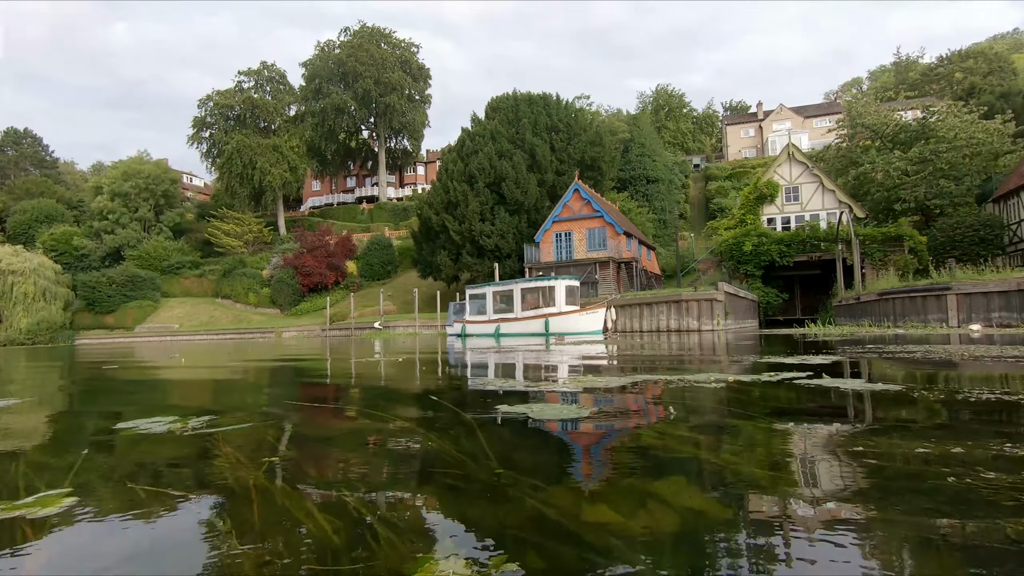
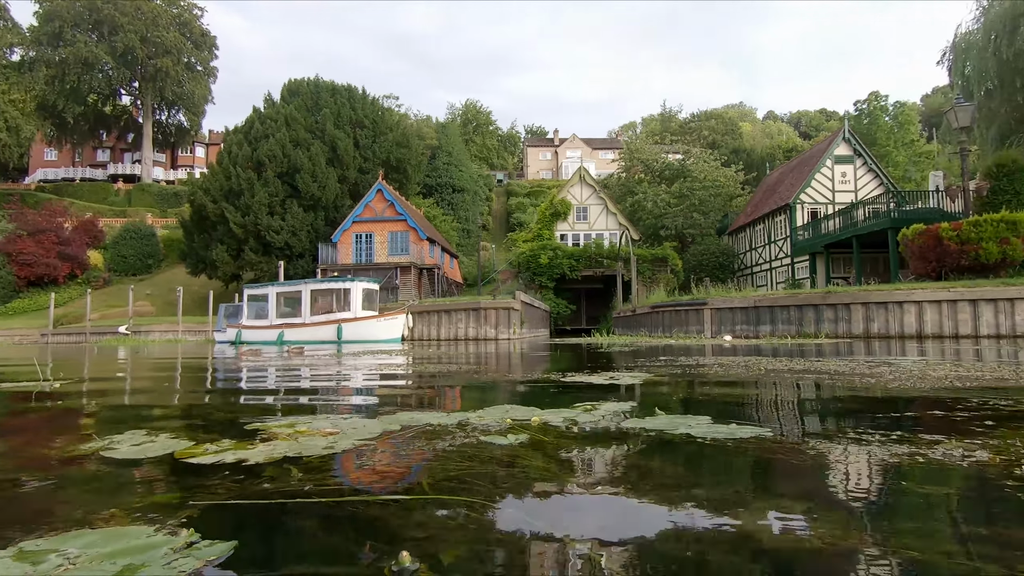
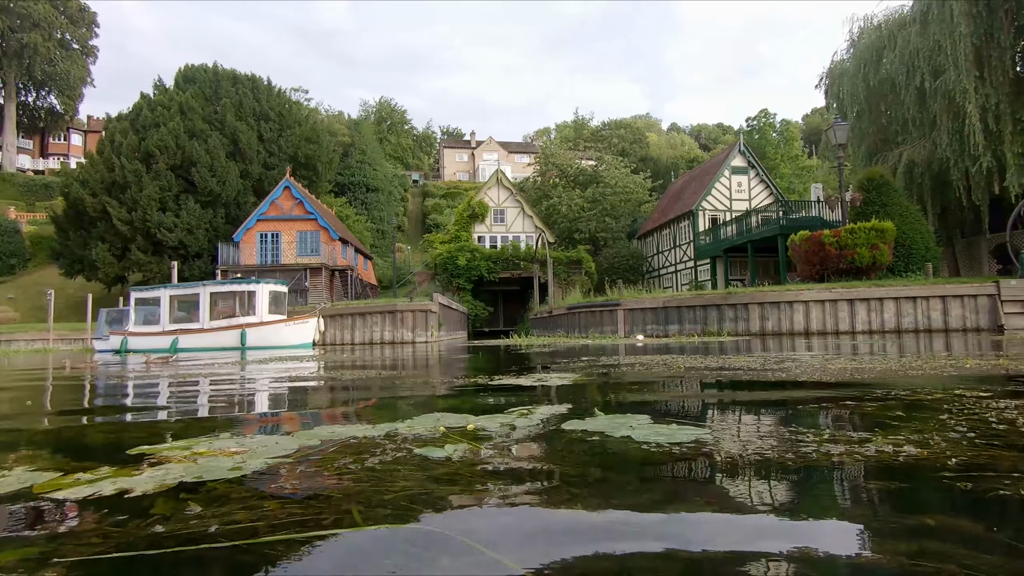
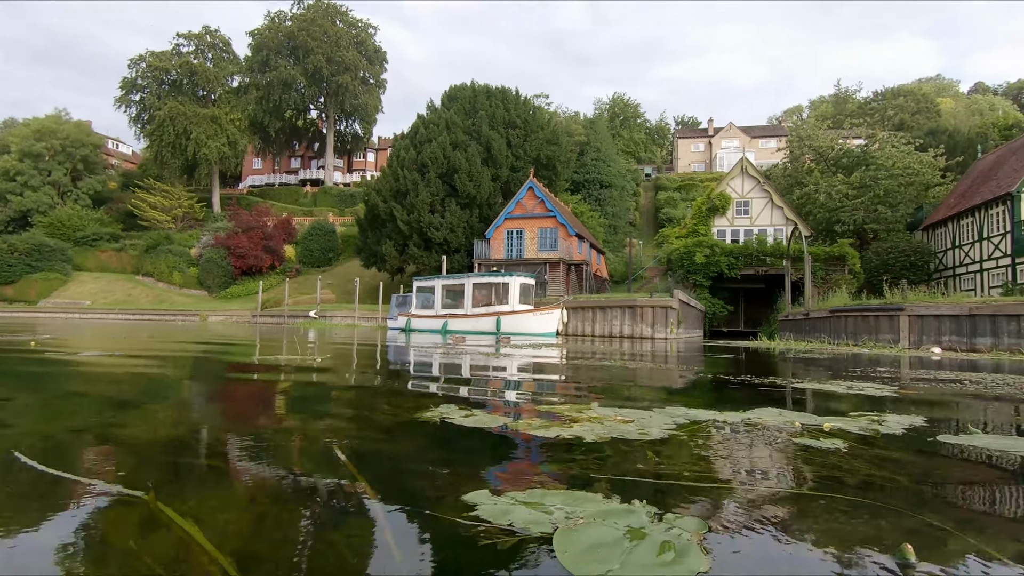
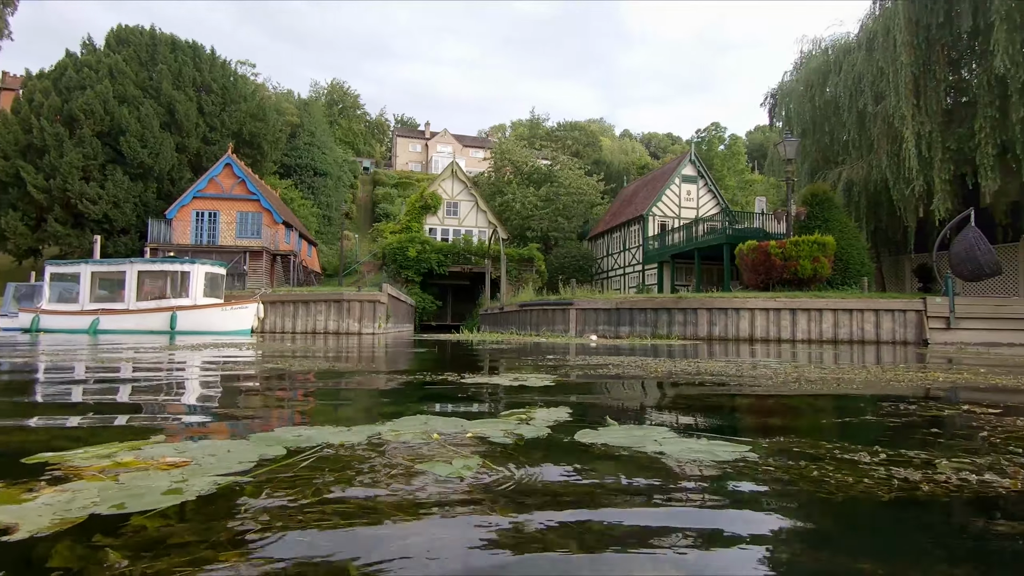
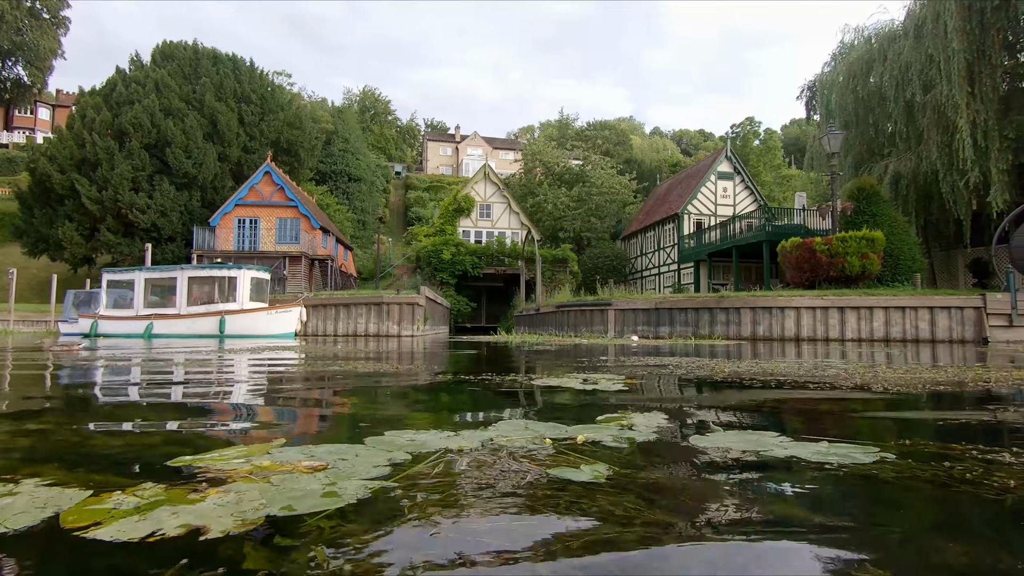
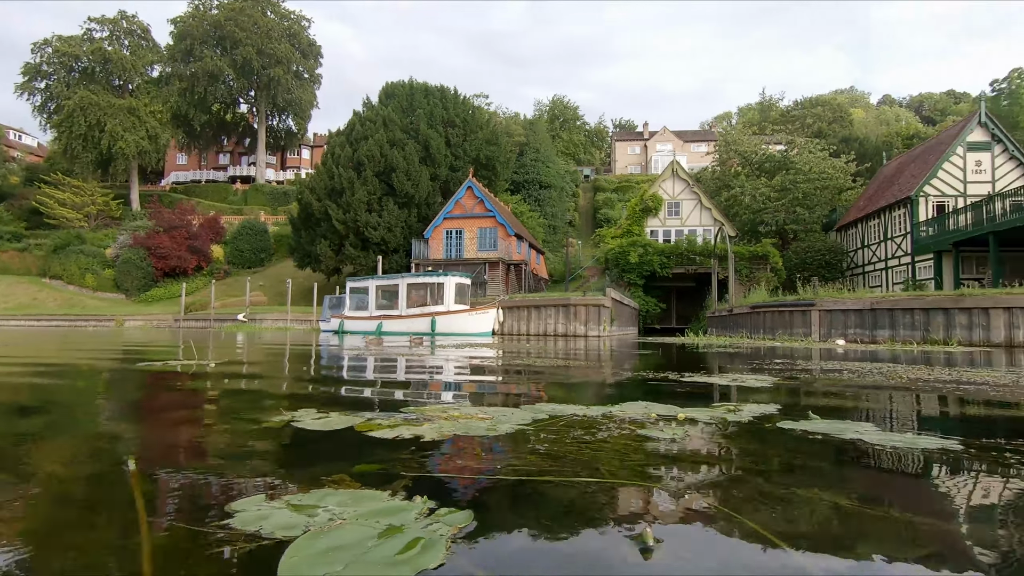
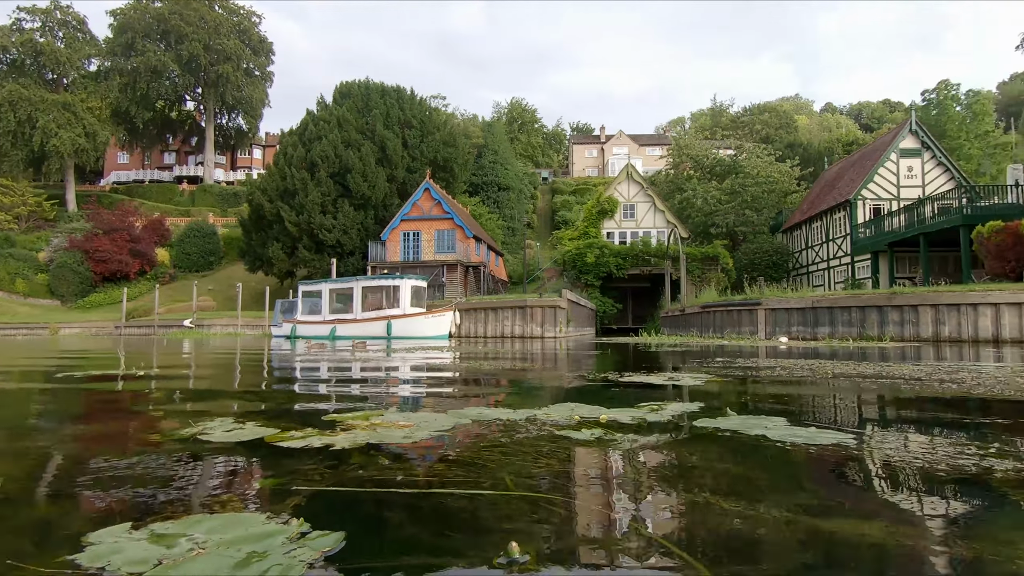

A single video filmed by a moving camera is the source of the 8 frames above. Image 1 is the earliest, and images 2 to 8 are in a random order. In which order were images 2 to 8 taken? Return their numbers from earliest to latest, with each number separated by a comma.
4, 7, 8, 2, 3, 6, 5
